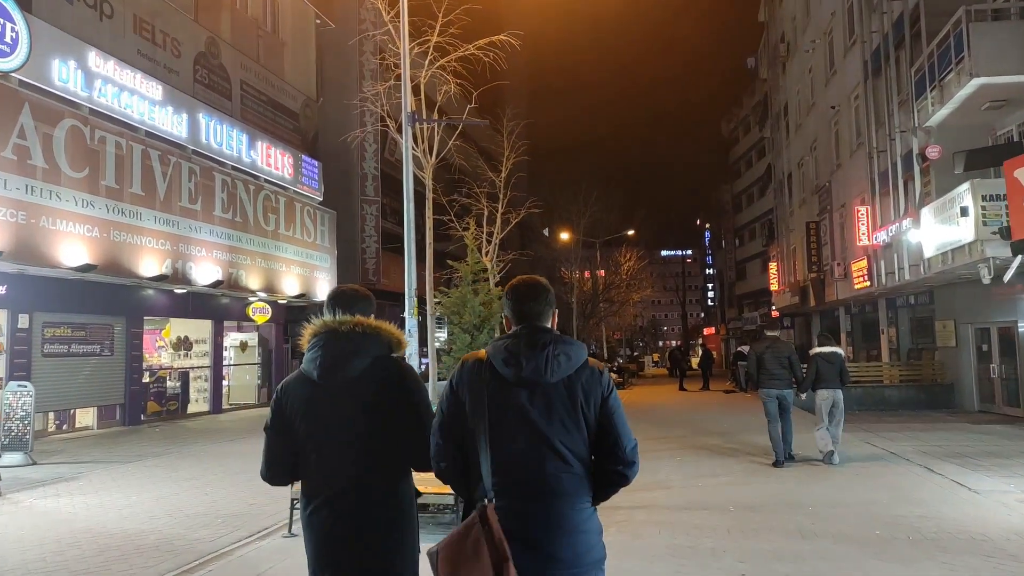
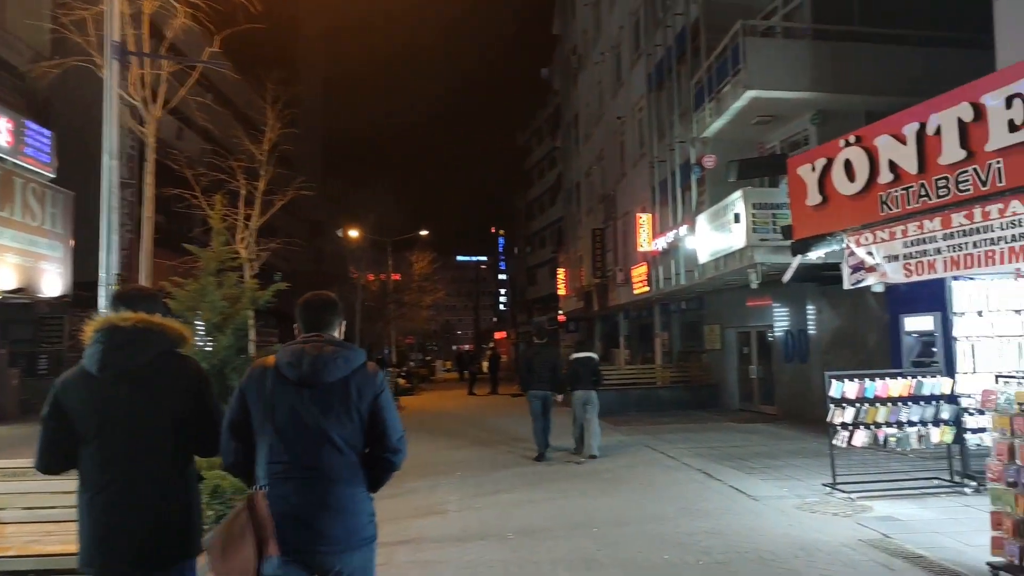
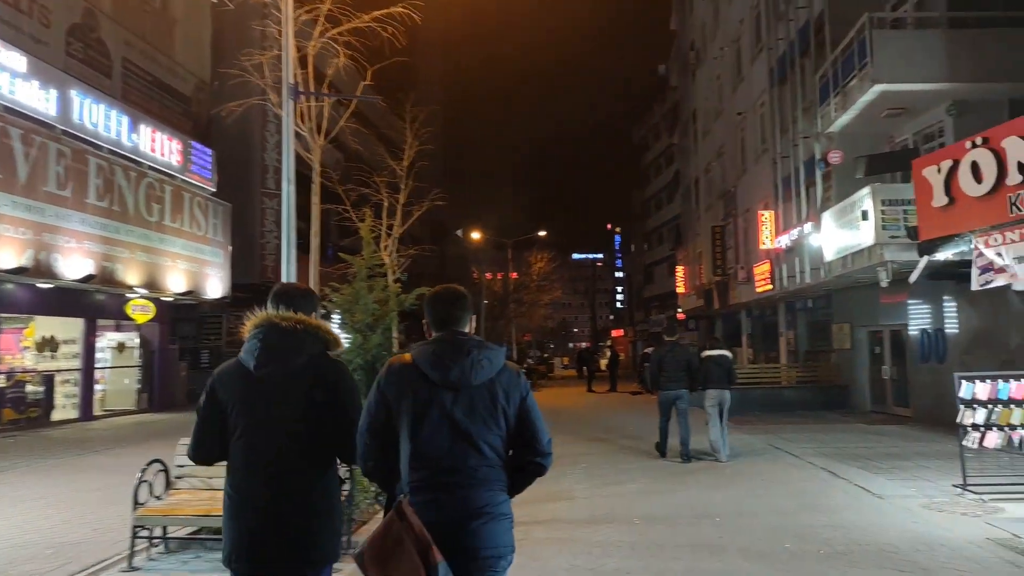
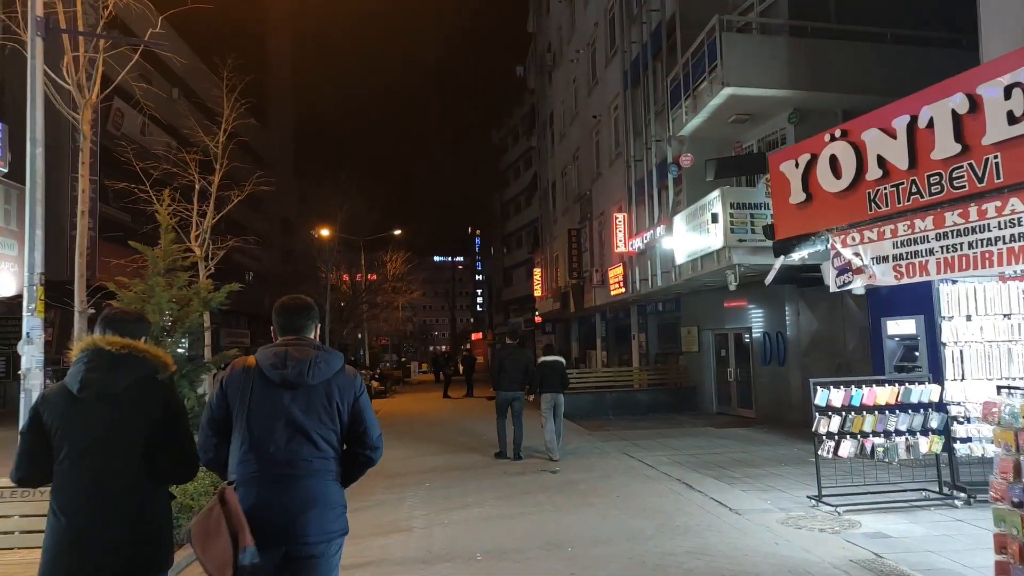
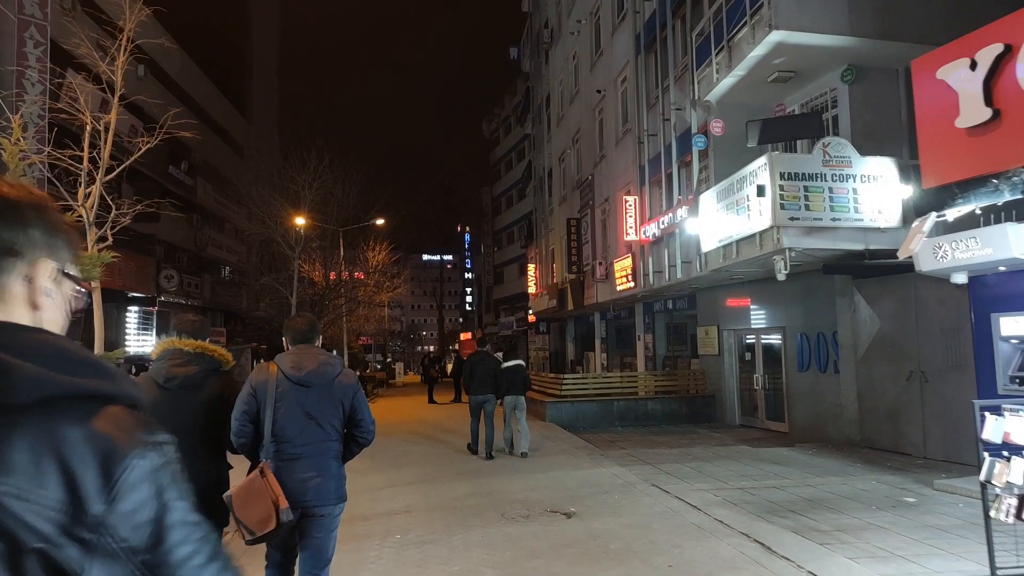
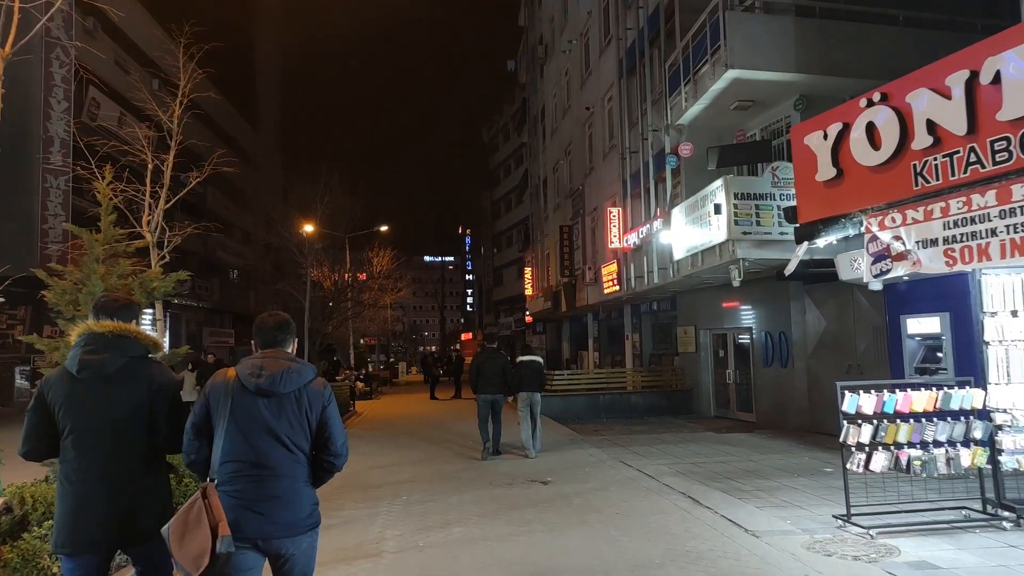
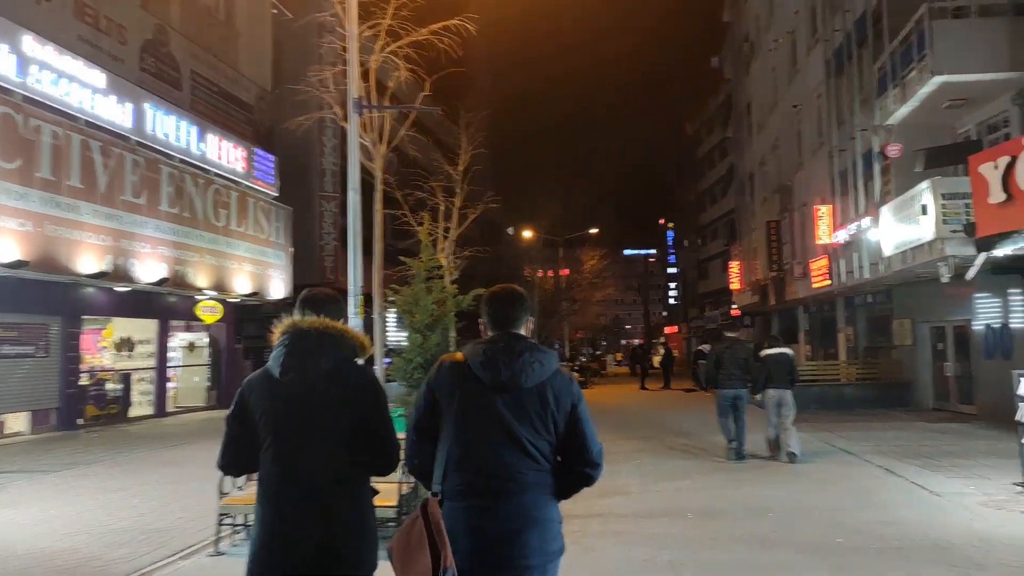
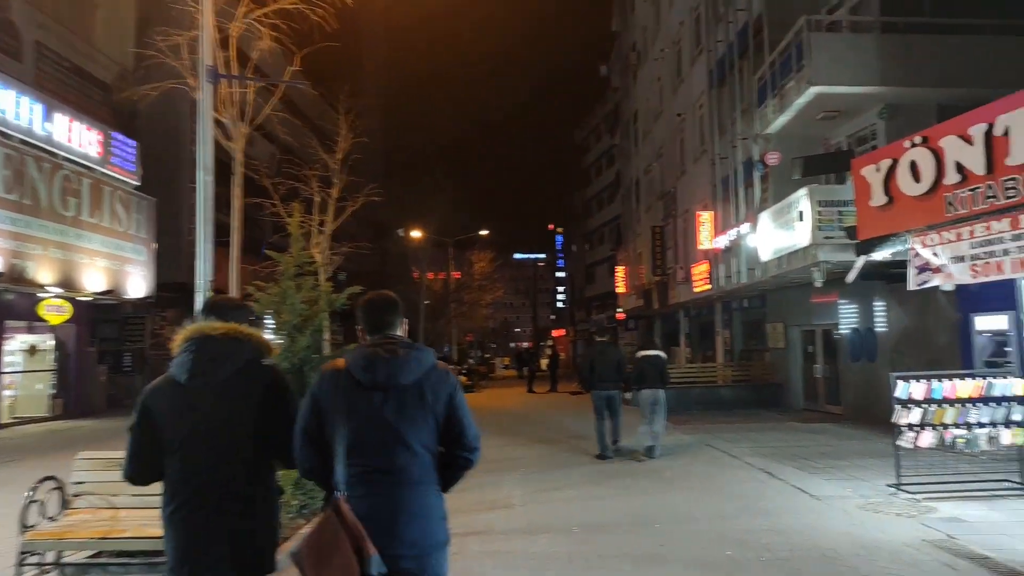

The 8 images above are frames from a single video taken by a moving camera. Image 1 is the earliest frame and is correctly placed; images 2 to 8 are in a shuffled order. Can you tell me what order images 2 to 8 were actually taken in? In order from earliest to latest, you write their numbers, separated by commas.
7, 3, 8, 2, 4, 6, 5
